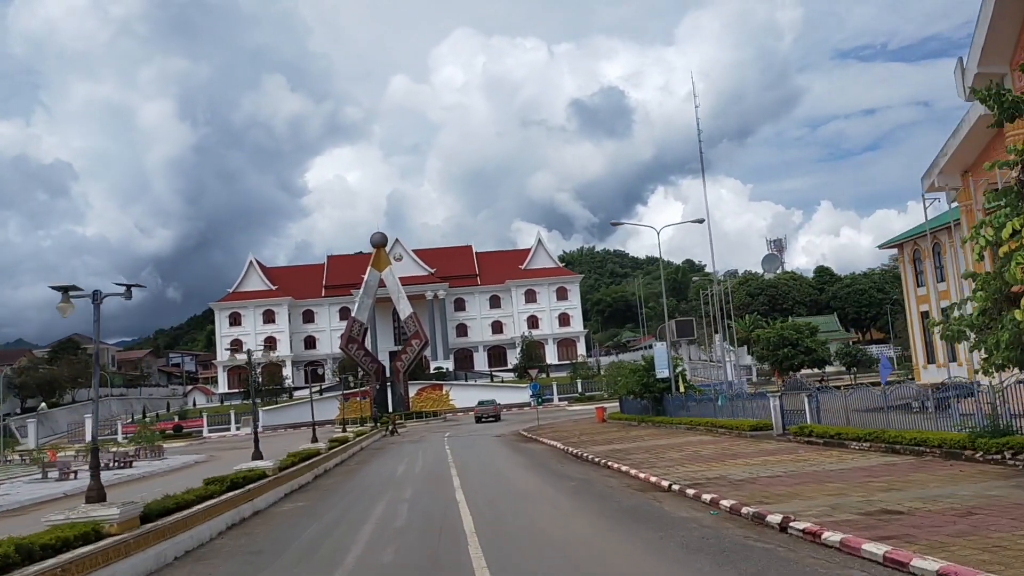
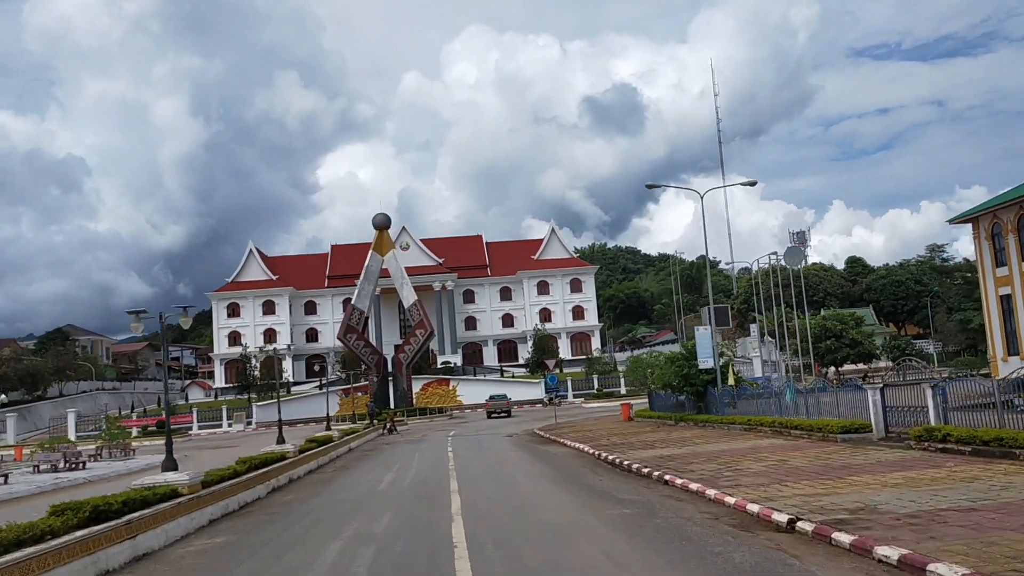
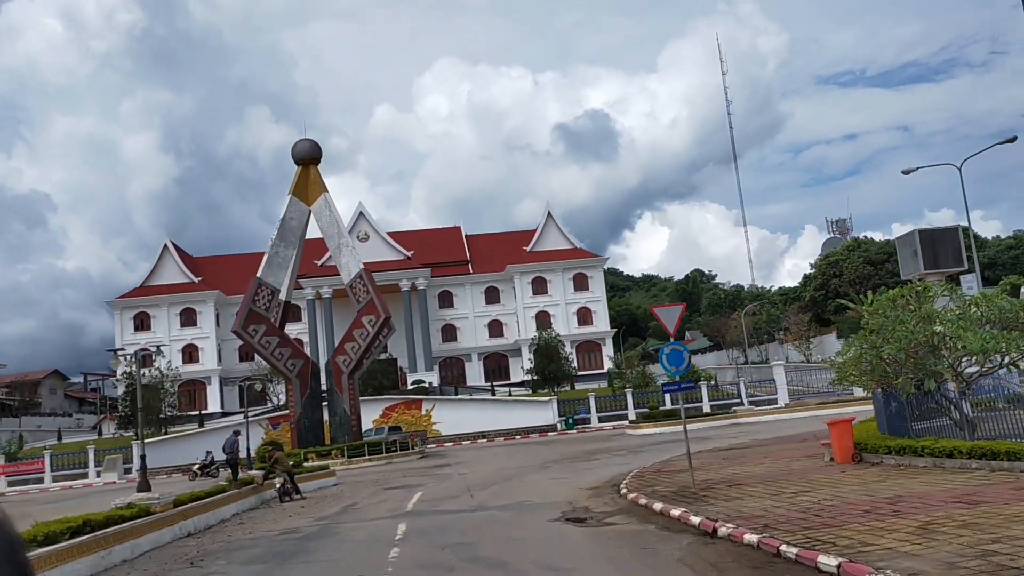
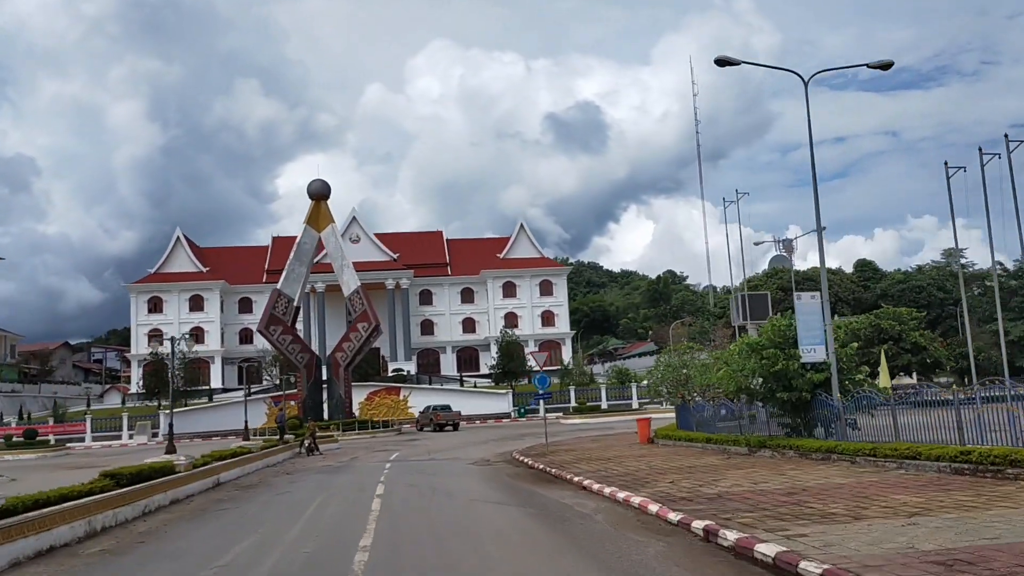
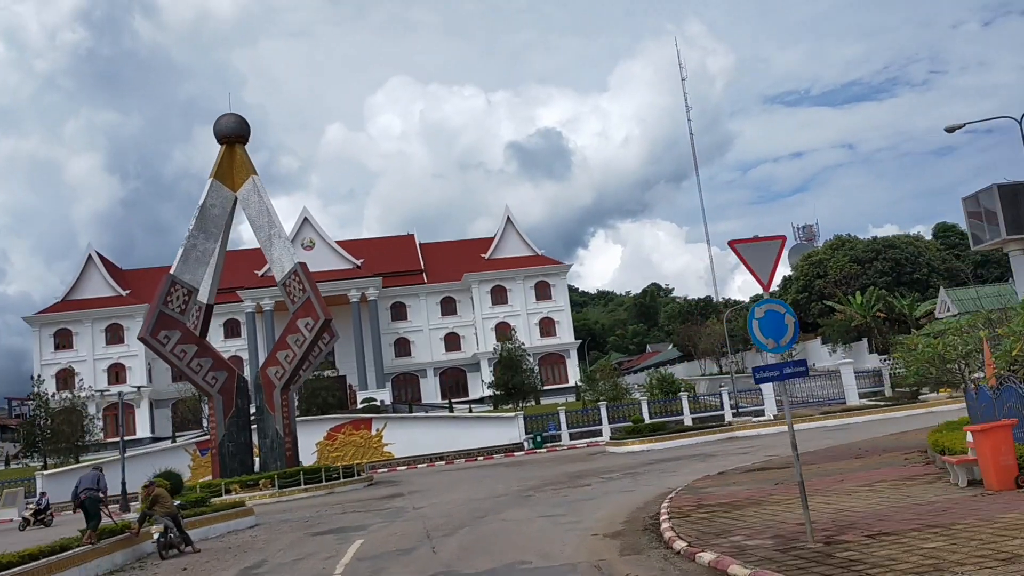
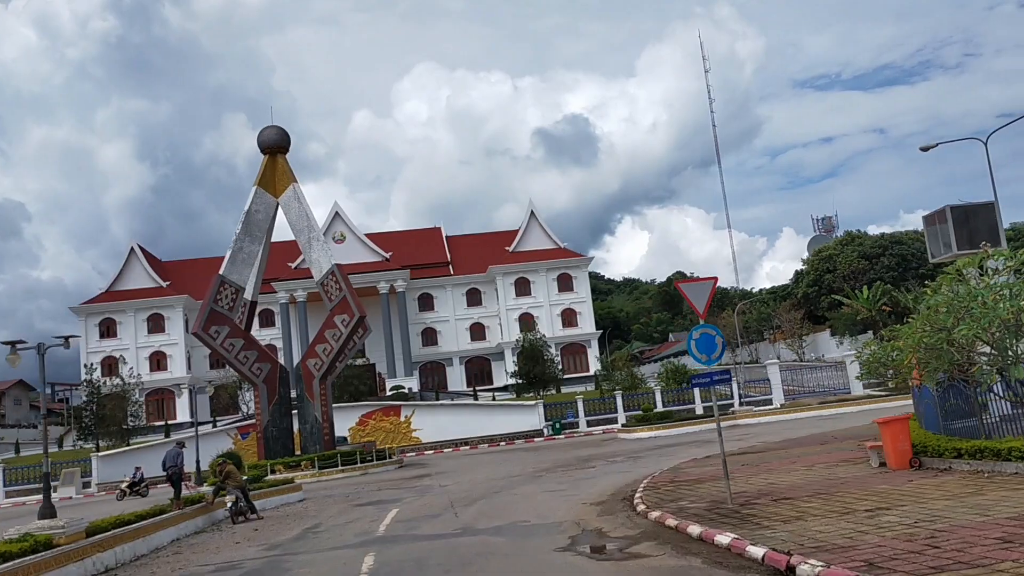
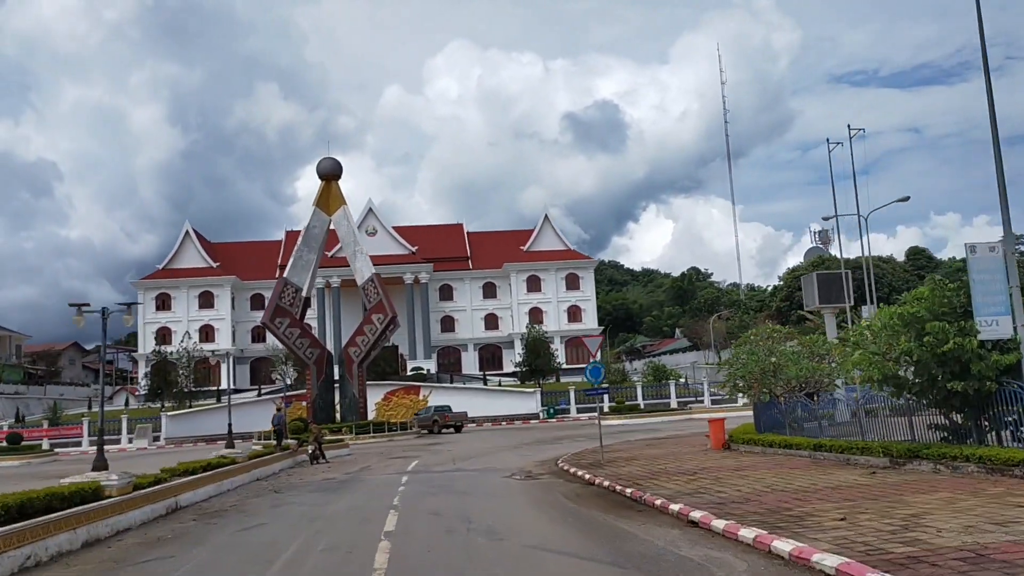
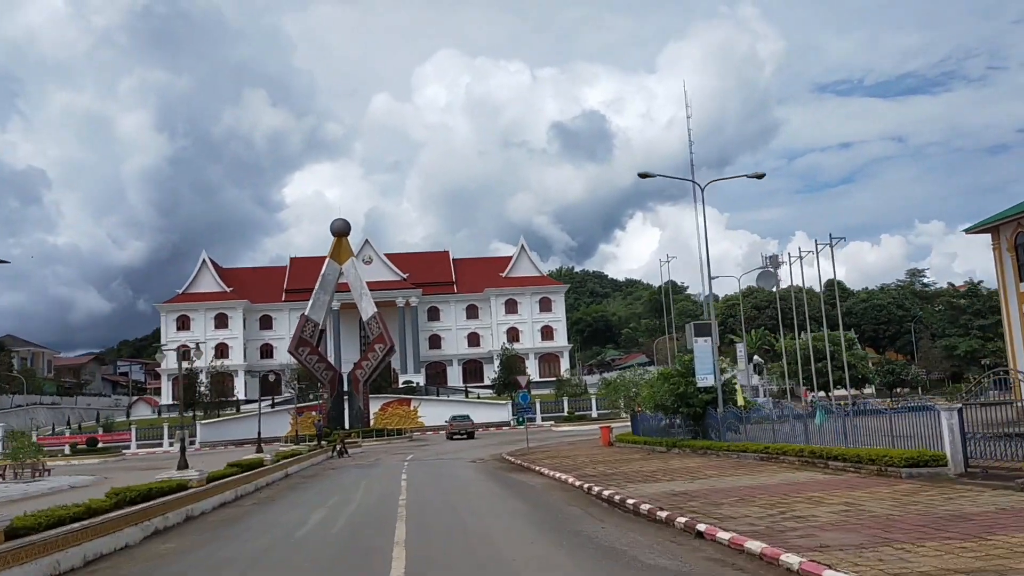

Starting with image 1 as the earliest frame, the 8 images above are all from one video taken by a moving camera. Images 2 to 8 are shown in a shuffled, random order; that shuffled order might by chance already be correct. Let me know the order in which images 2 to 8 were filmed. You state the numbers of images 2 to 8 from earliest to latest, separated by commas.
2, 8, 4, 7, 3, 6, 5
